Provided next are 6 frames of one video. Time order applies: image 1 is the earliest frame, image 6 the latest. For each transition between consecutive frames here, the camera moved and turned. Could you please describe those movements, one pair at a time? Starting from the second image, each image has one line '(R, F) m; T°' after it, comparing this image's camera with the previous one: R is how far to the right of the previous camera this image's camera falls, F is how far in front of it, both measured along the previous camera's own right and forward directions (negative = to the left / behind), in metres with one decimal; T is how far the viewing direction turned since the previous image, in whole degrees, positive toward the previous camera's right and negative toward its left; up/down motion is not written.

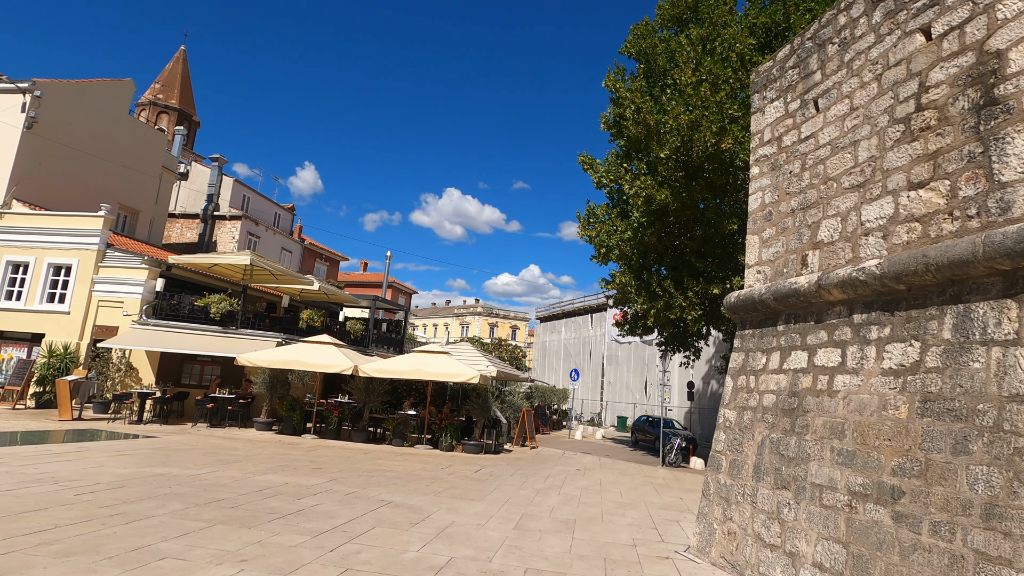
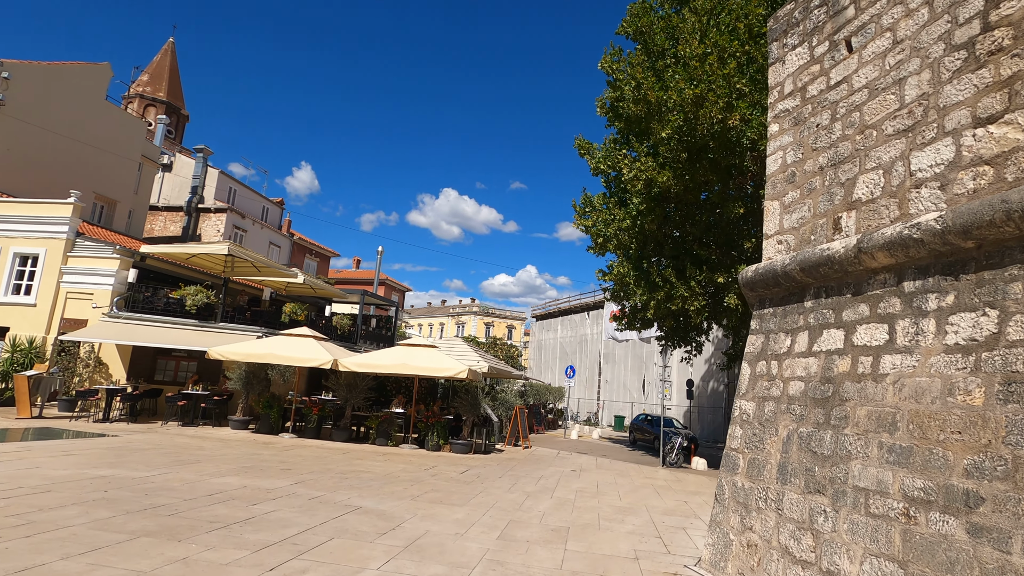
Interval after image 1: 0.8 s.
(+0.2, +0.9) m; 0°
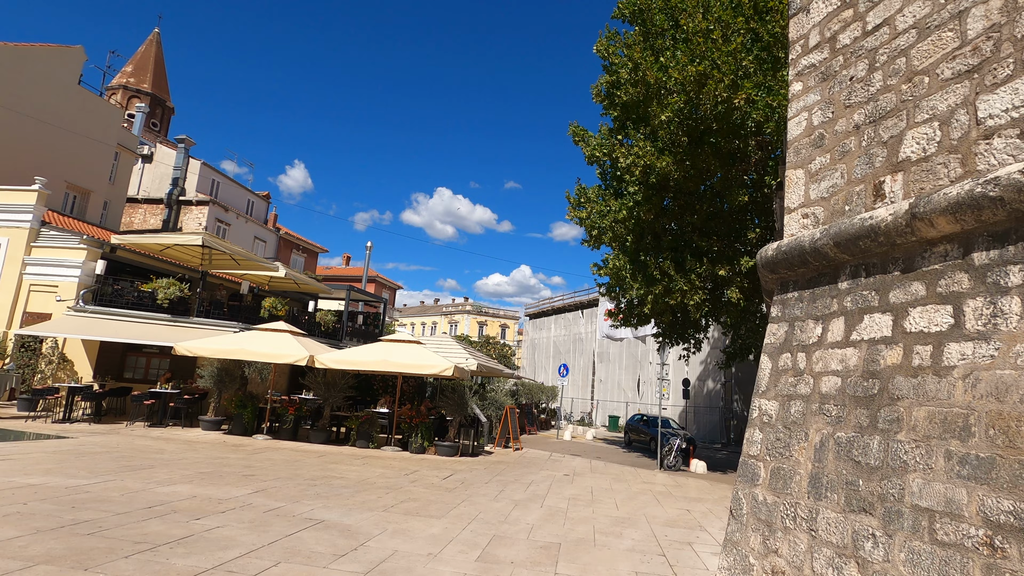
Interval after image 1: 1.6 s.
(+0.1, +0.9) m; +1°
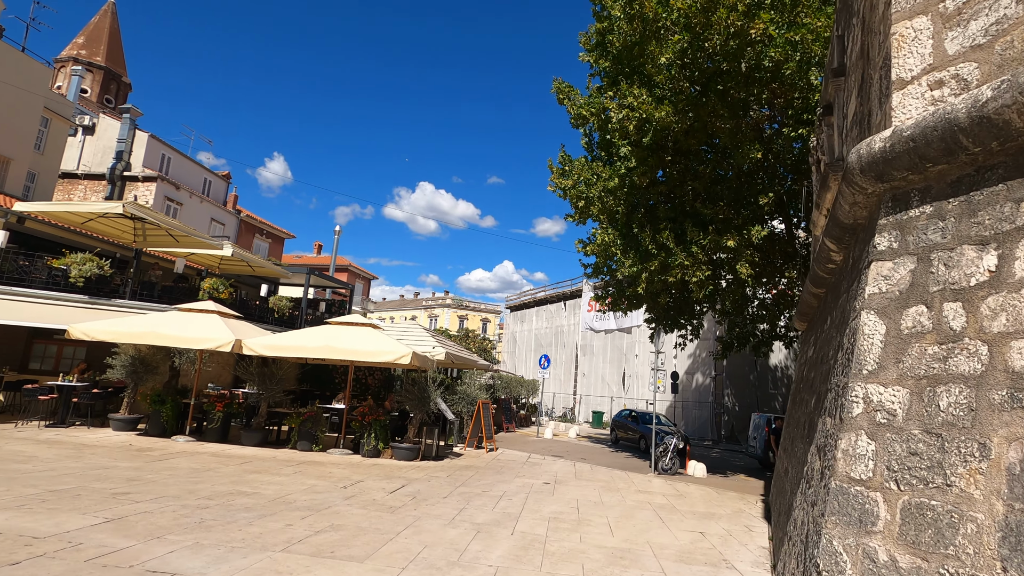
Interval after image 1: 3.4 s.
(+0.2, +2.1) m; +2°
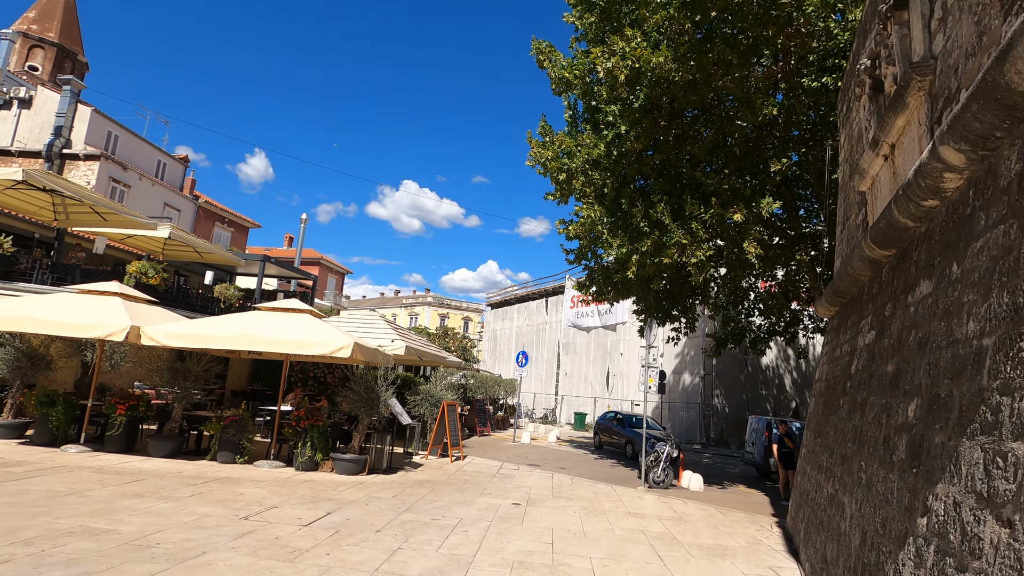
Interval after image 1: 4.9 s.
(+0.3, +1.9) m; +2°
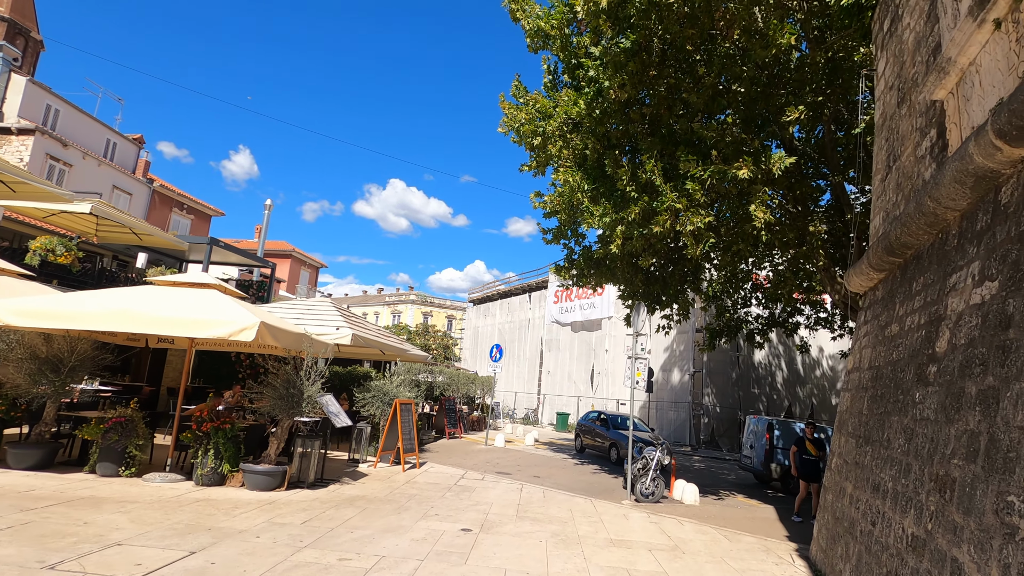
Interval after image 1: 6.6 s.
(+0.5, +1.8) m; +1°
